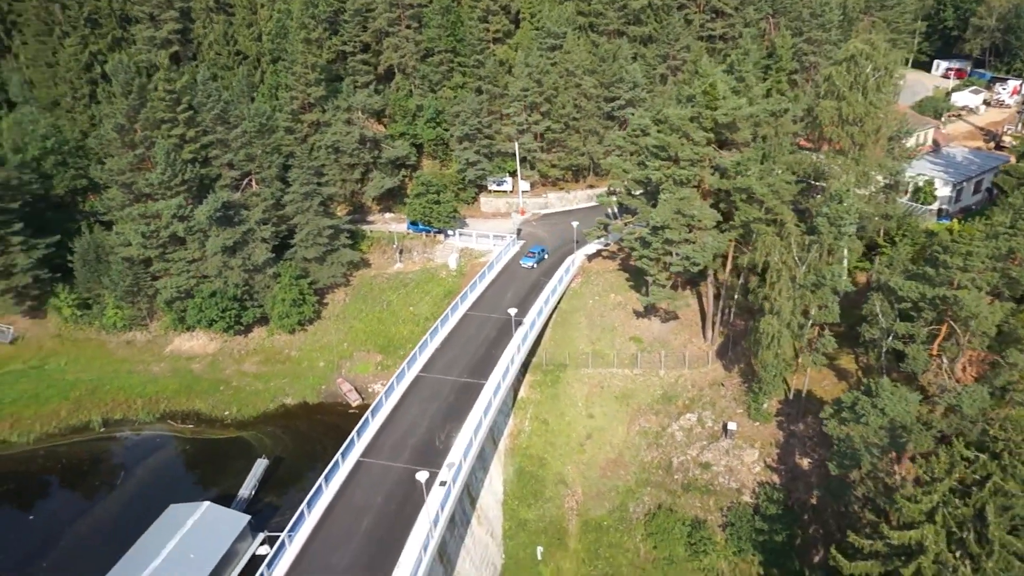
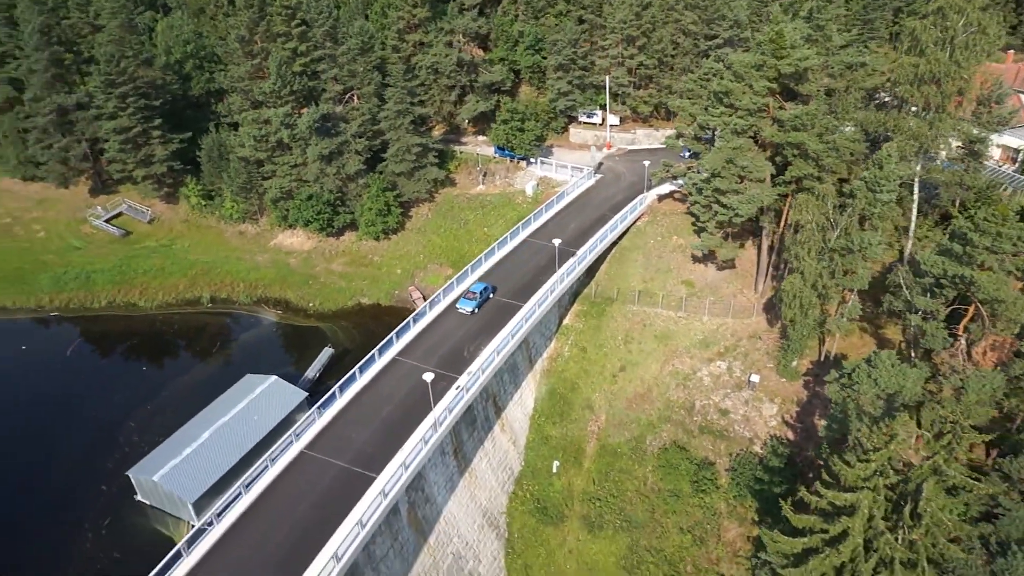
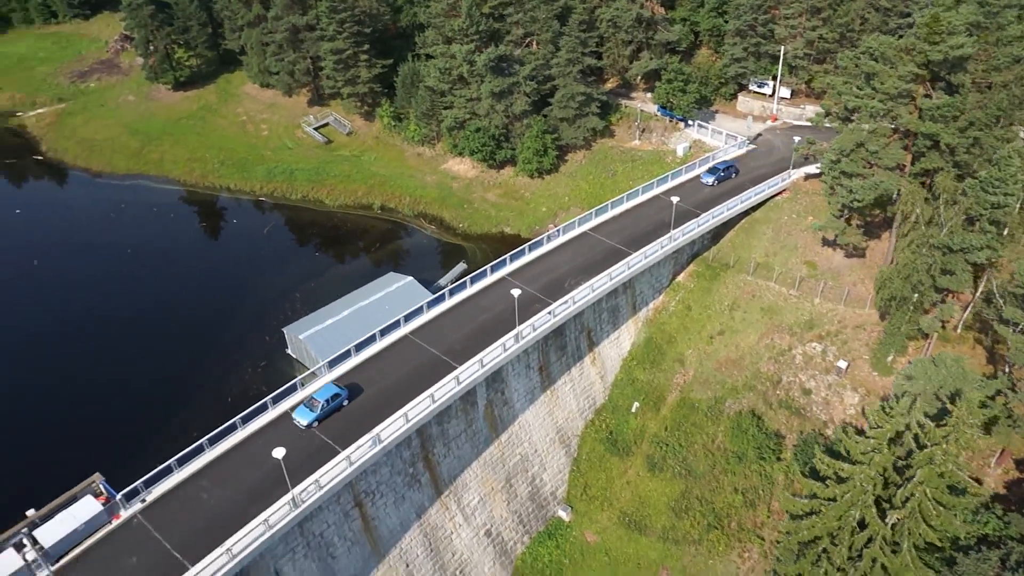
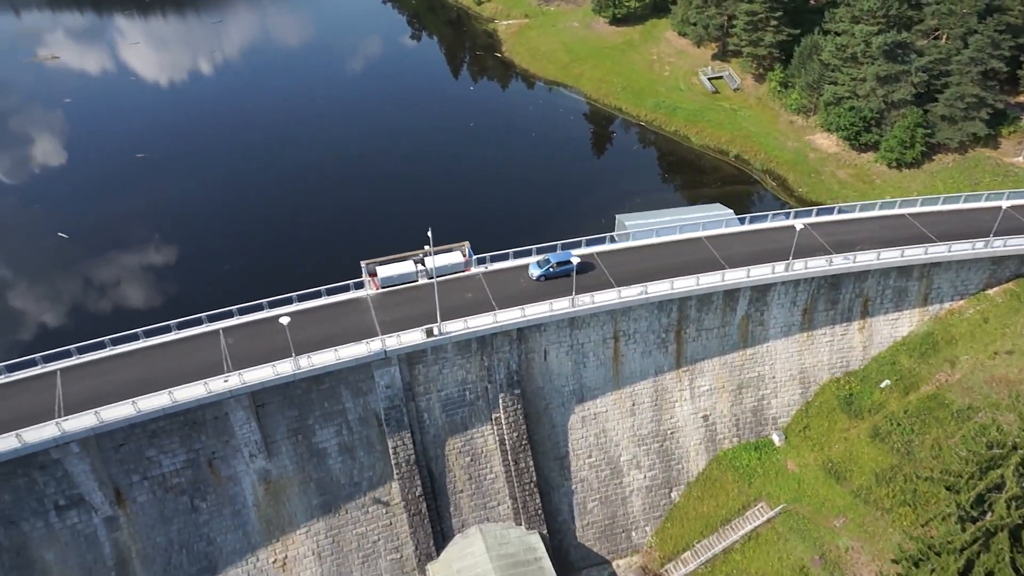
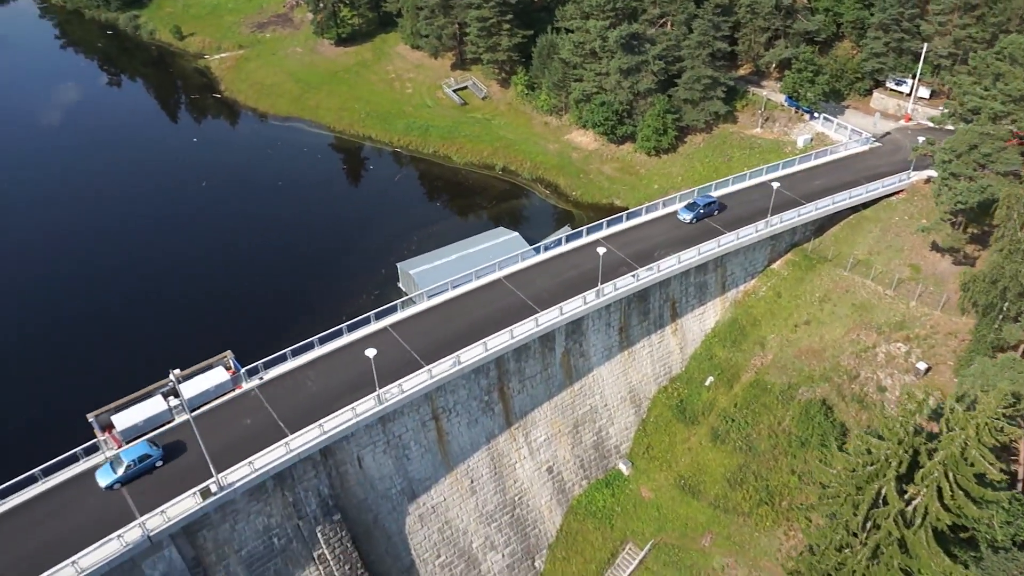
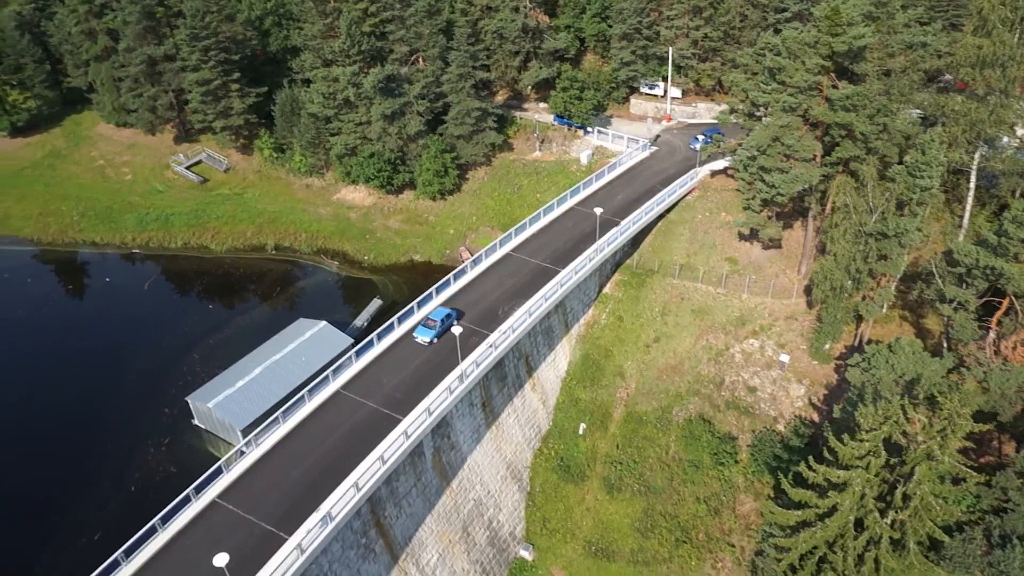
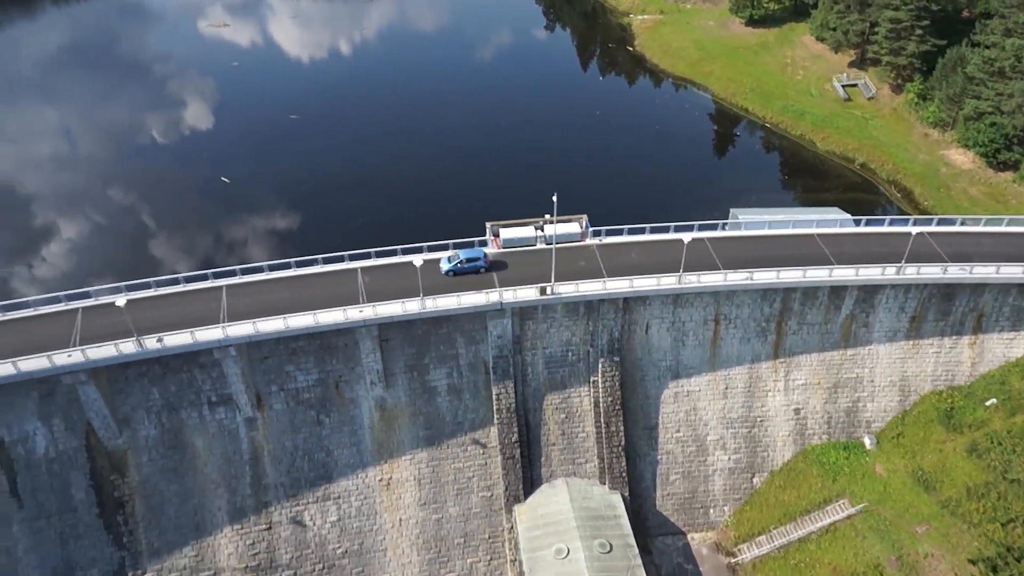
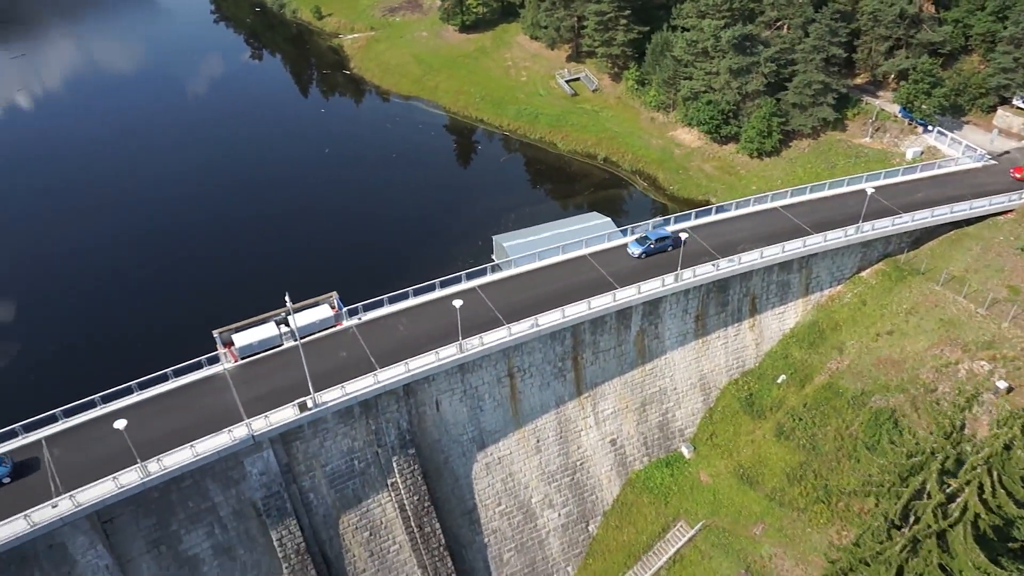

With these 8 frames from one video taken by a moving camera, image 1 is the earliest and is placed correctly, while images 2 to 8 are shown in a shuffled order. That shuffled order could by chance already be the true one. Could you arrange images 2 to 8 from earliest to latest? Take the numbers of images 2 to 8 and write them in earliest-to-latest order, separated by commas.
2, 6, 3, 5, 8, 4, 7
